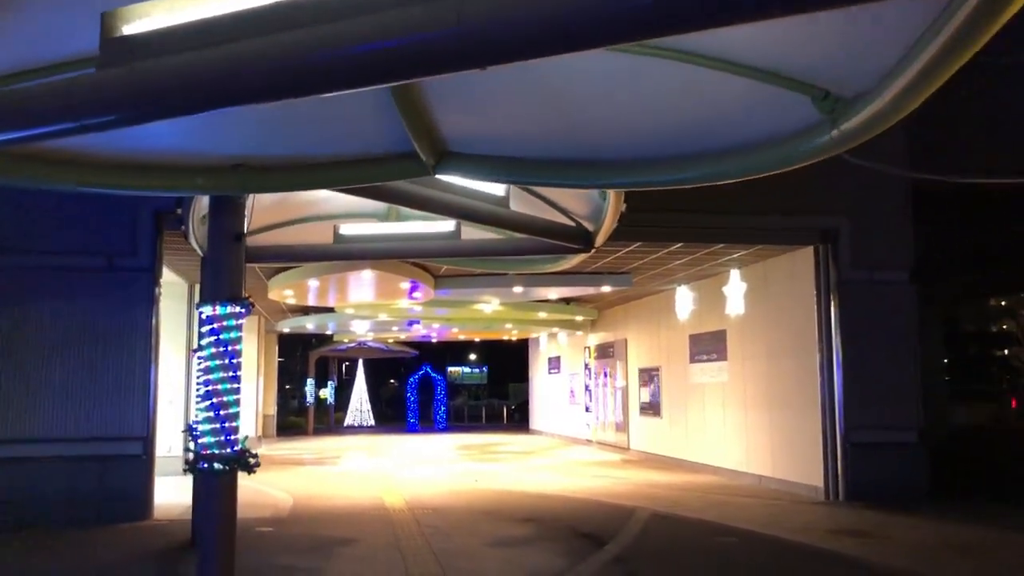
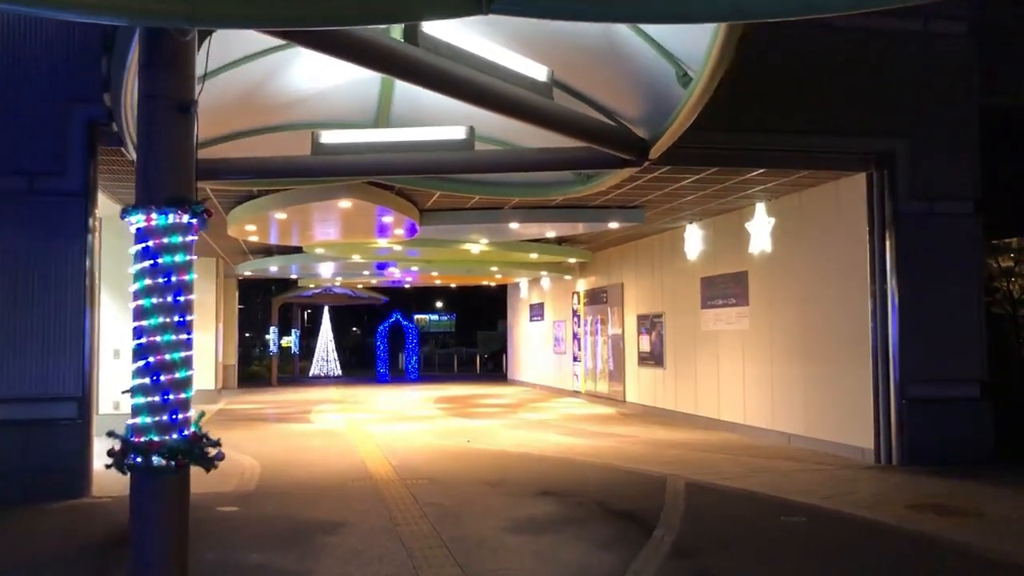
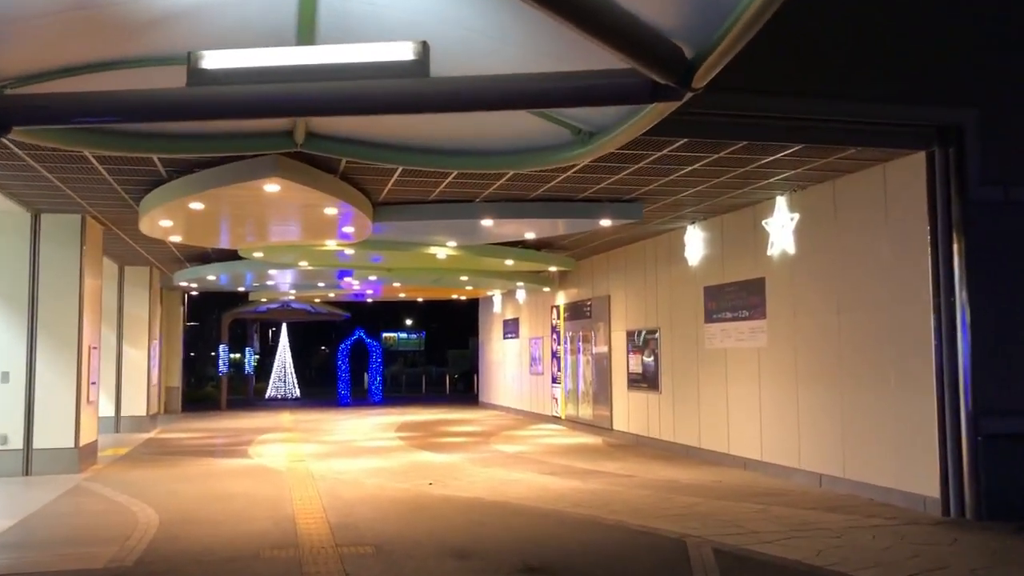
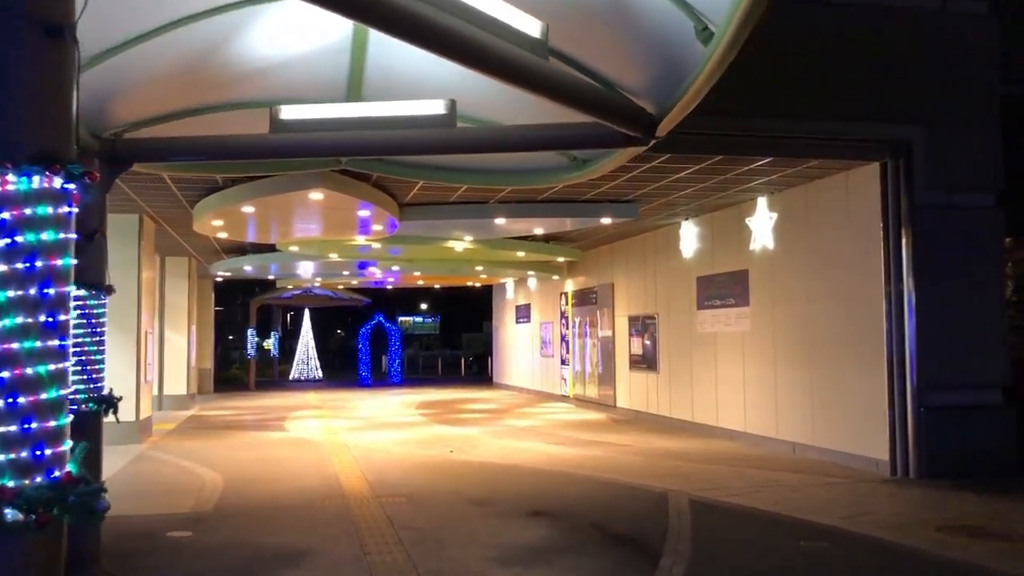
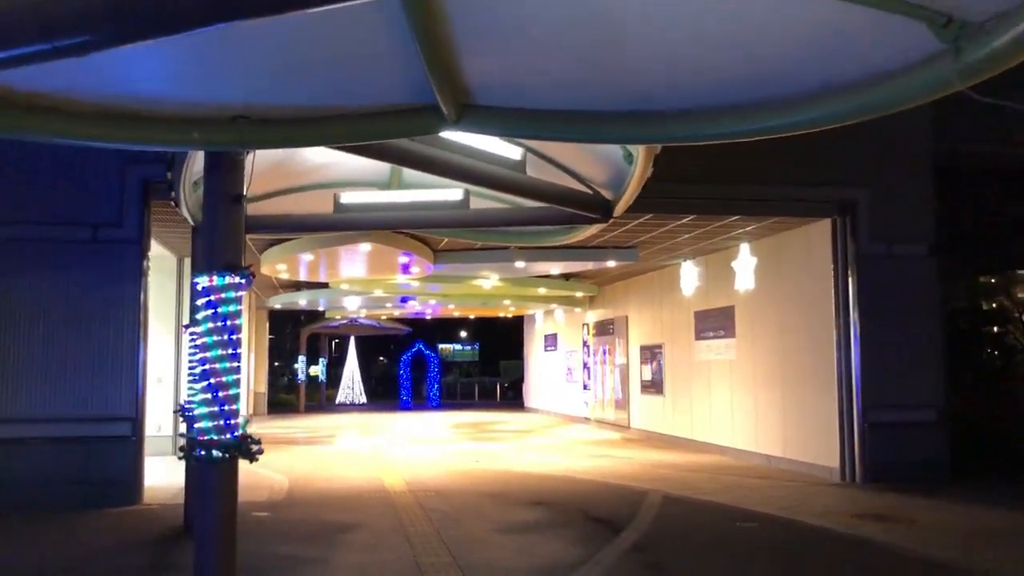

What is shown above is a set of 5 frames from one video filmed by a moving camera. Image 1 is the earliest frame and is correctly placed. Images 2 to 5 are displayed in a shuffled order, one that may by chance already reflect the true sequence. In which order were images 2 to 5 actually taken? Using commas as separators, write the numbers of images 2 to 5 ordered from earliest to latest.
5, 2, 4, 3
